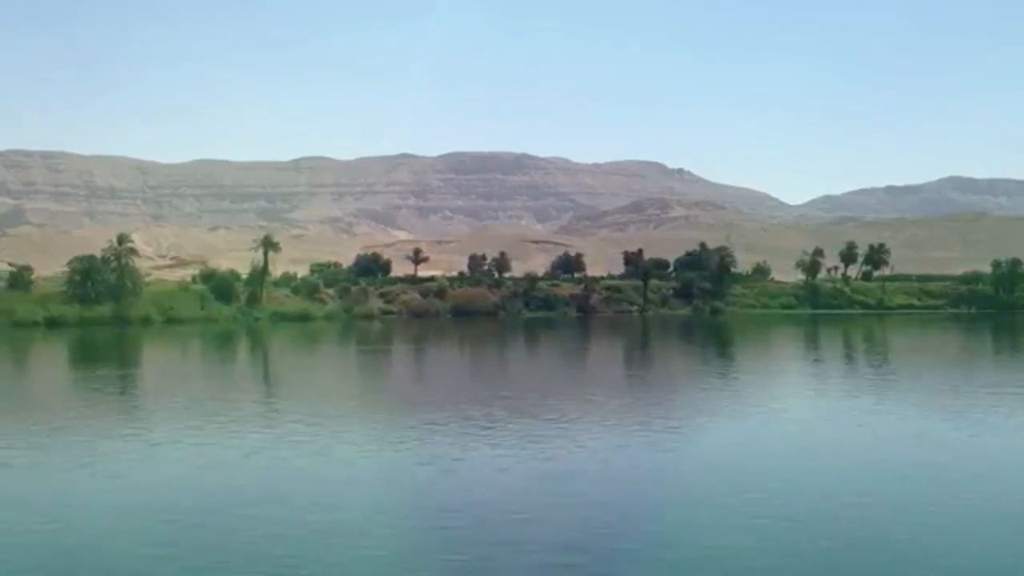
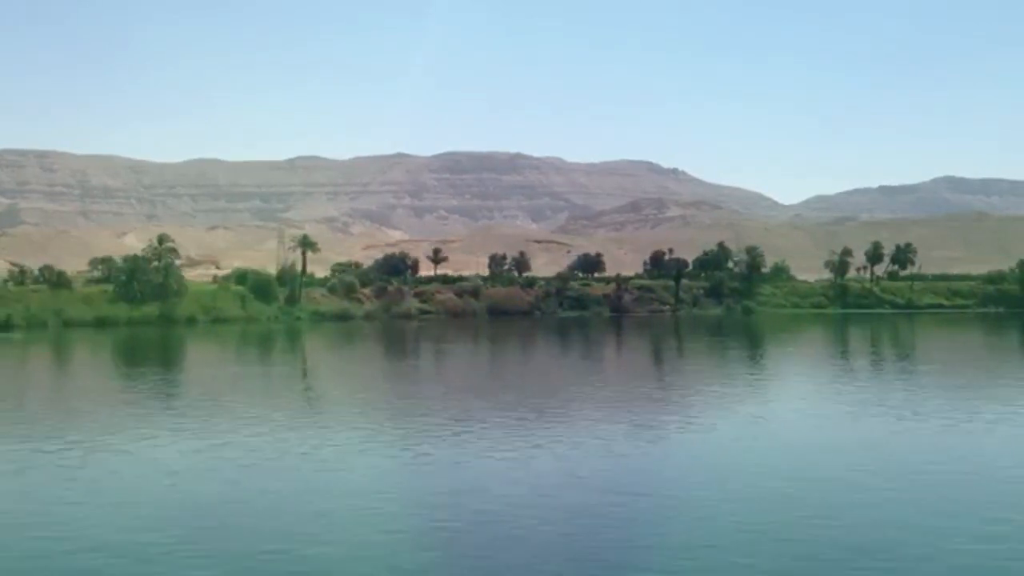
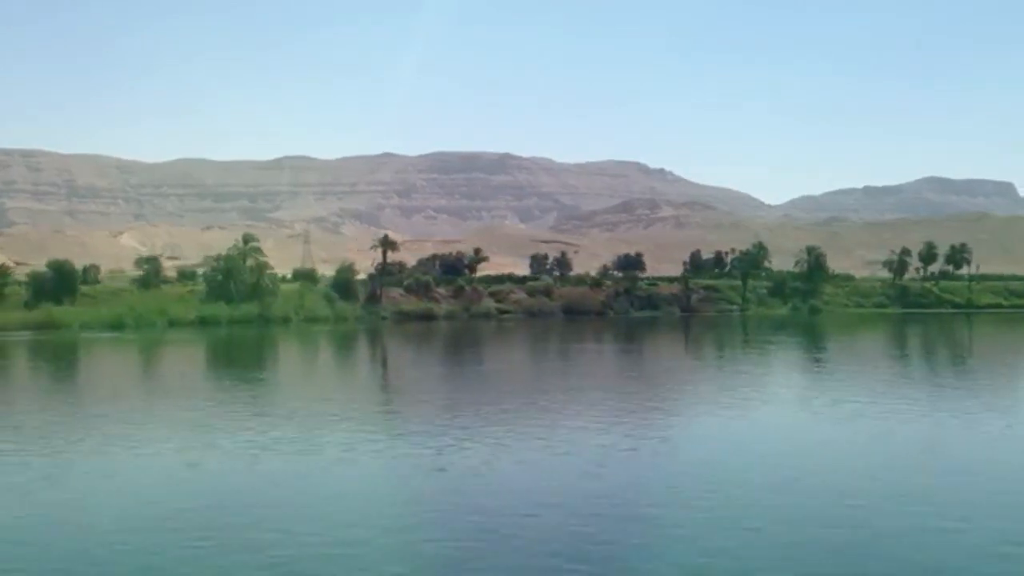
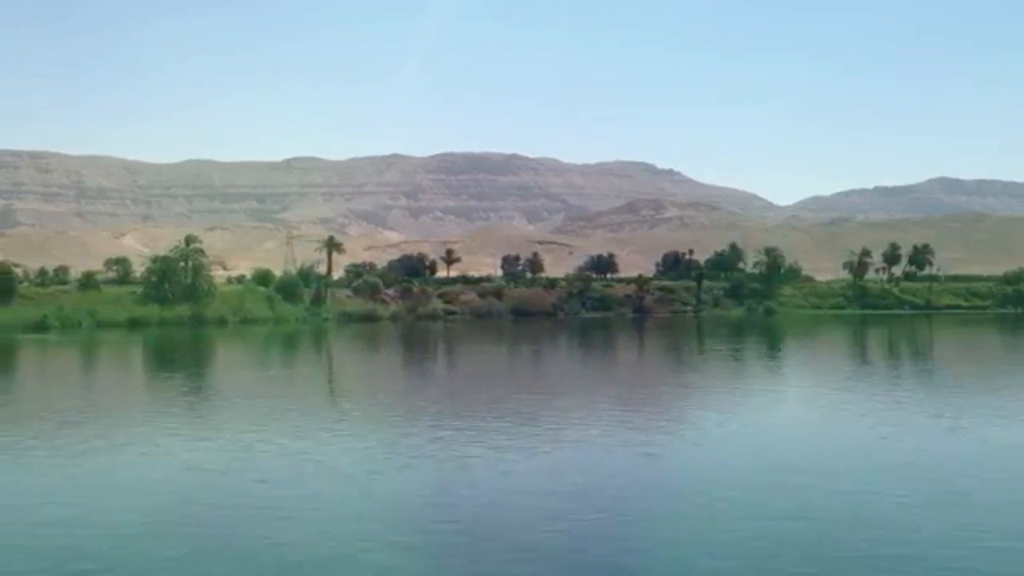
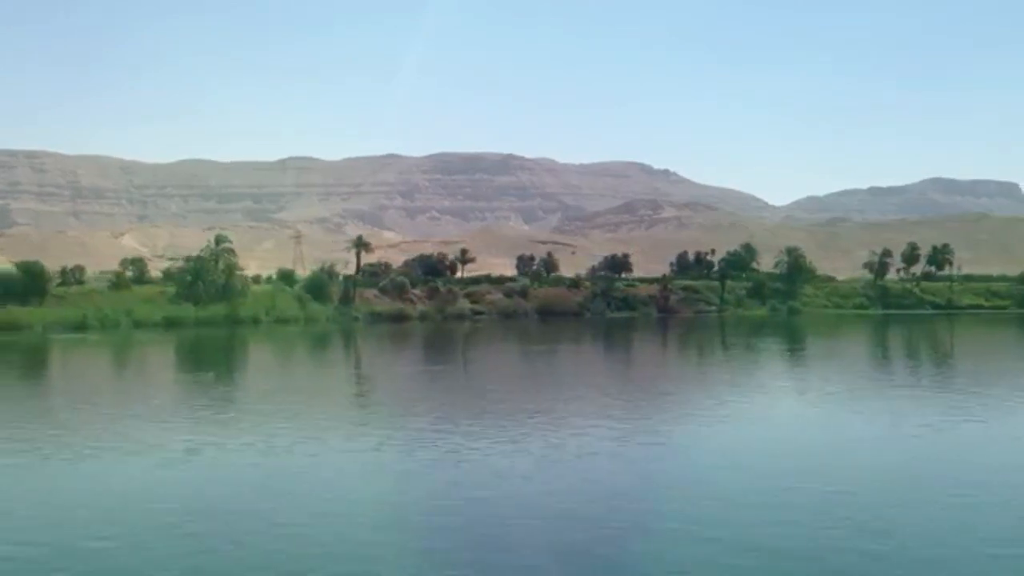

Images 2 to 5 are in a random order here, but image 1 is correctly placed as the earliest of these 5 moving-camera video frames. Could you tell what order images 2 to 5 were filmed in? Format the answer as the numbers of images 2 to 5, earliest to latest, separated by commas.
2, 4, 5, 3
